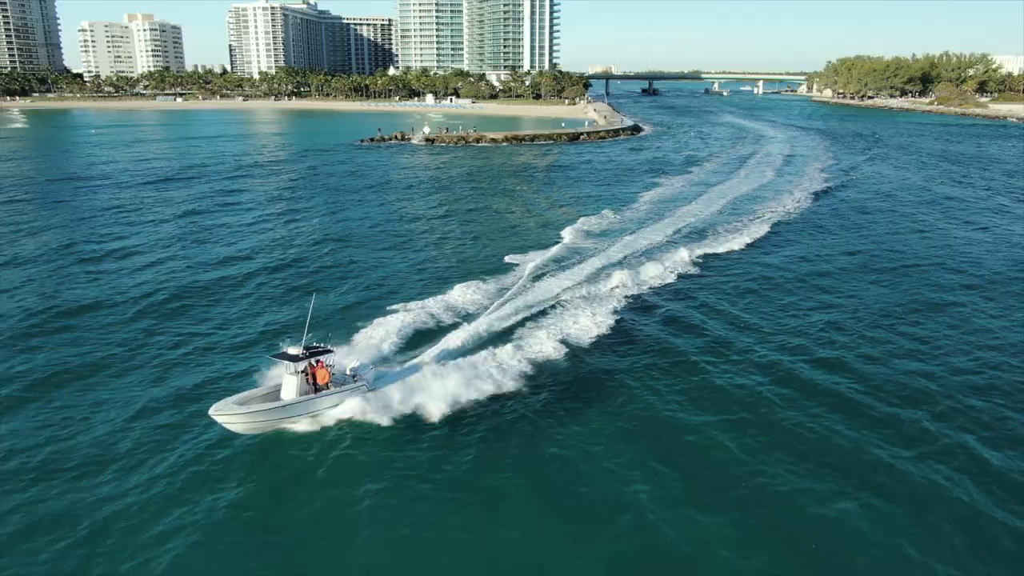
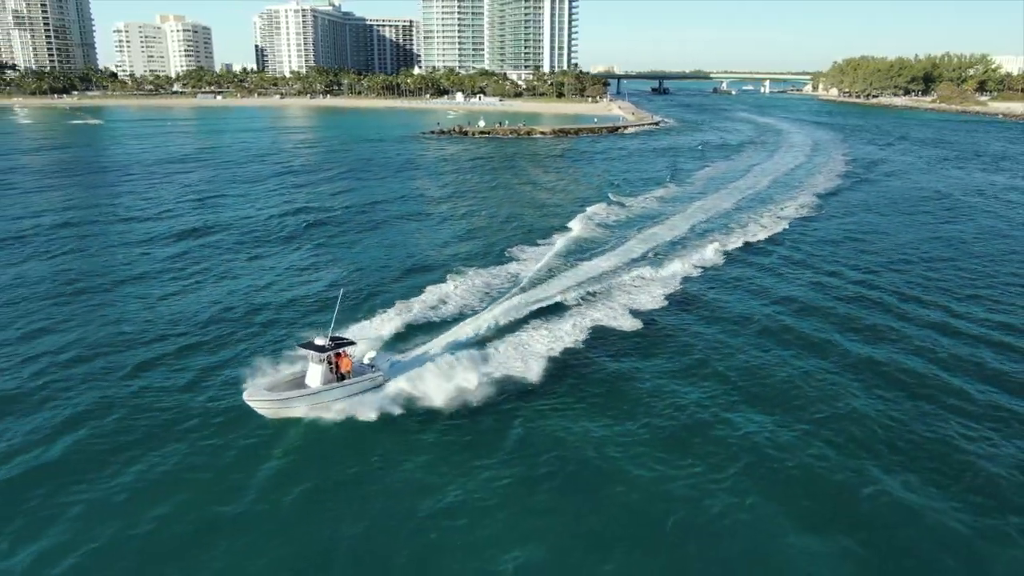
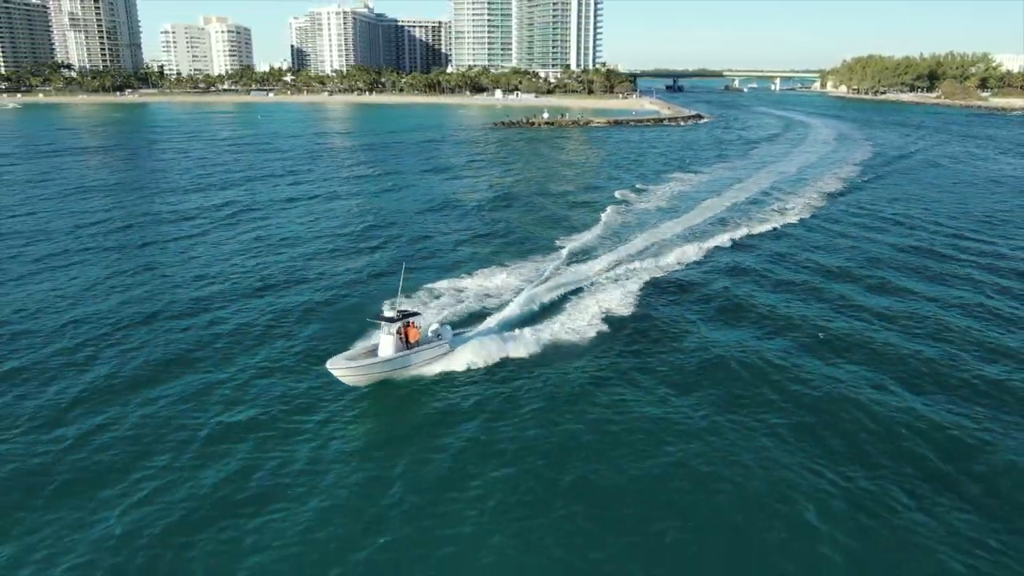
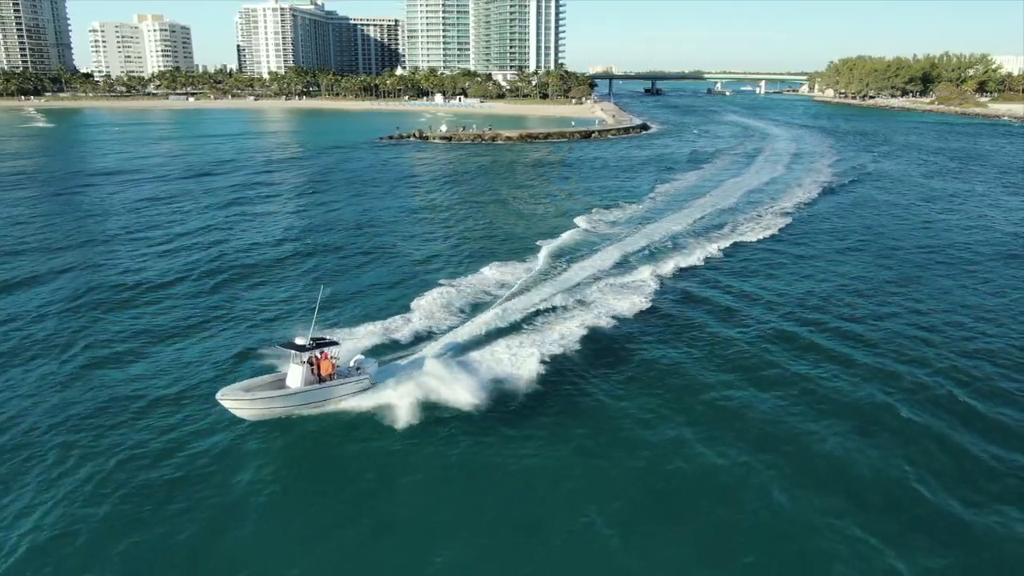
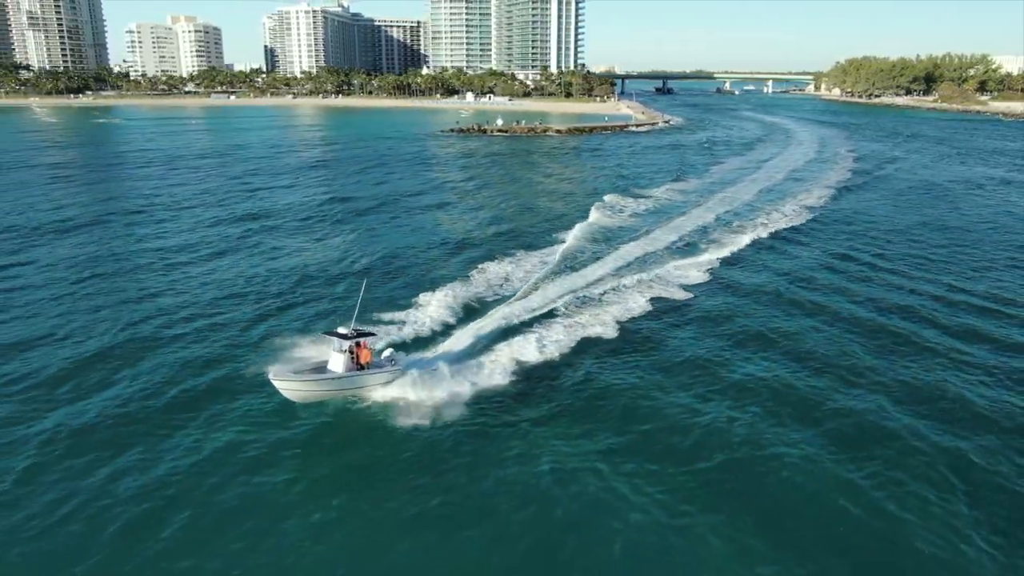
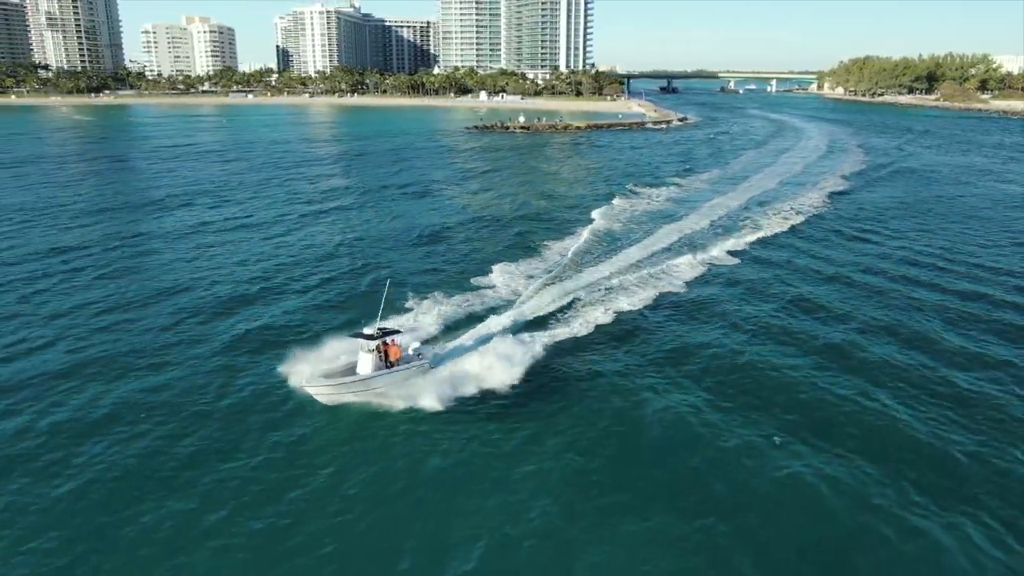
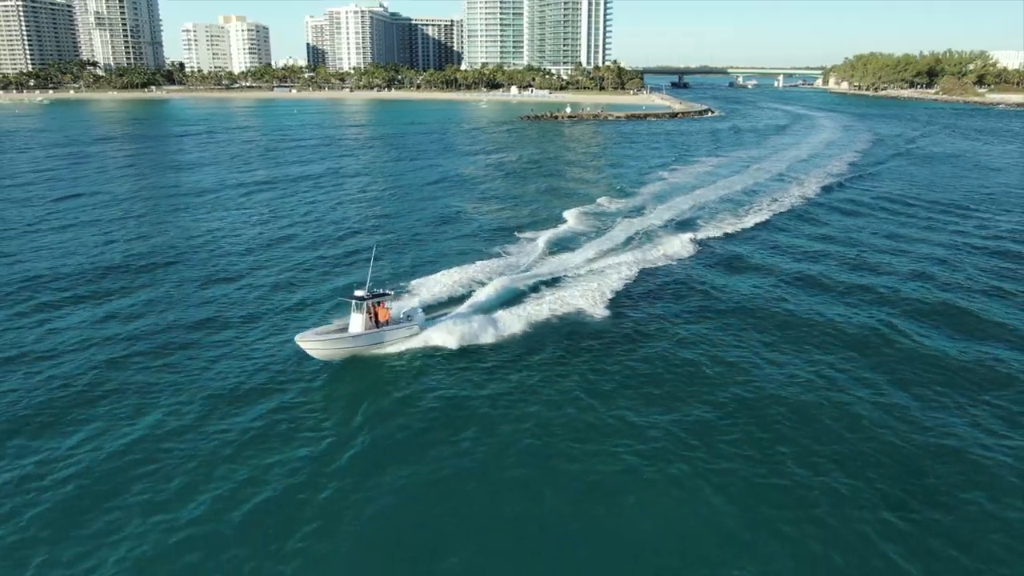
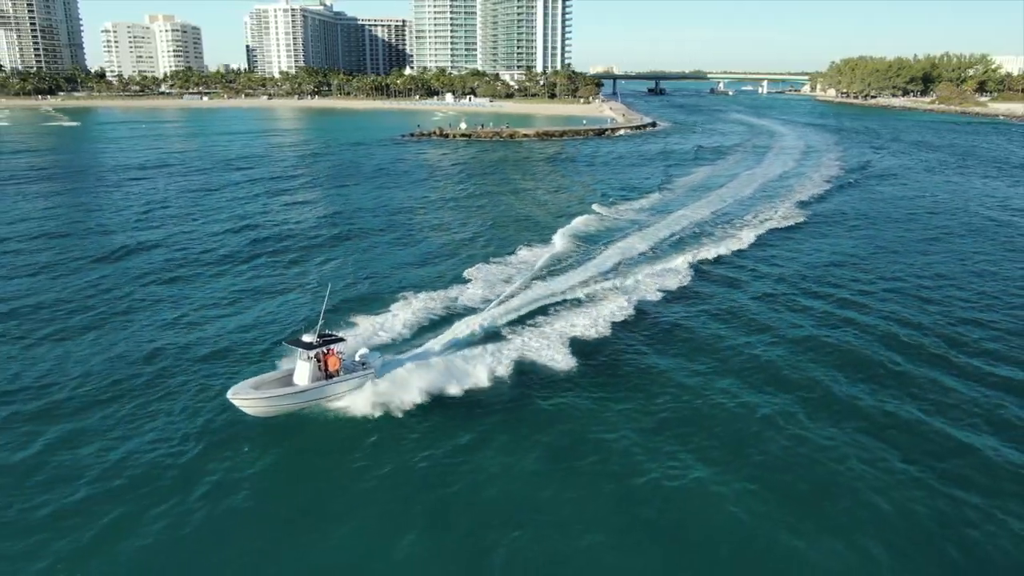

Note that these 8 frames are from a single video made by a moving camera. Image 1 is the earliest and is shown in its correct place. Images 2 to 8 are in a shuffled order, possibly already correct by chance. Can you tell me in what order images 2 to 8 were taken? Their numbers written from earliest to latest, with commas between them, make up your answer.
4, 8, 2, 5, 6, 3, 7
